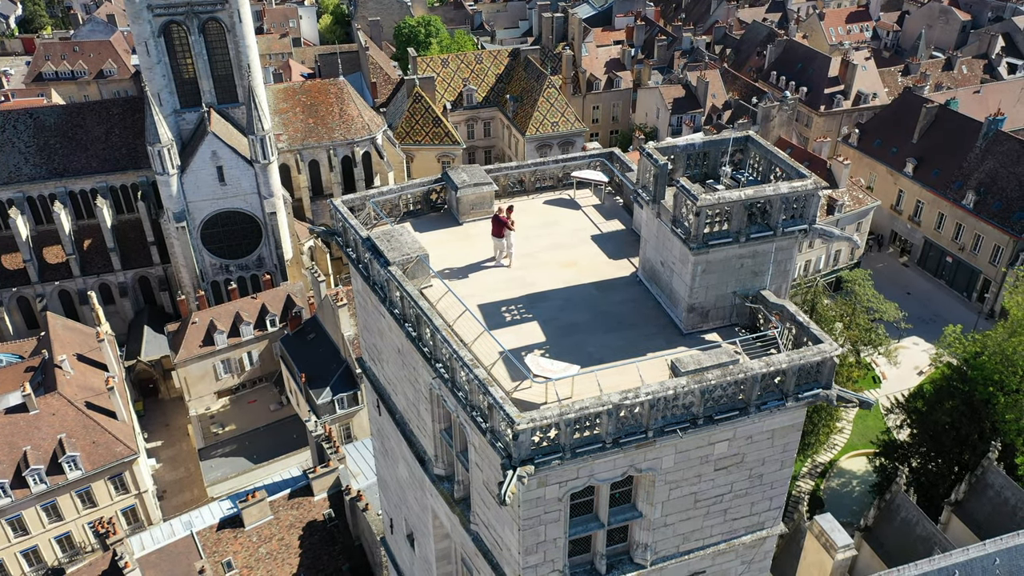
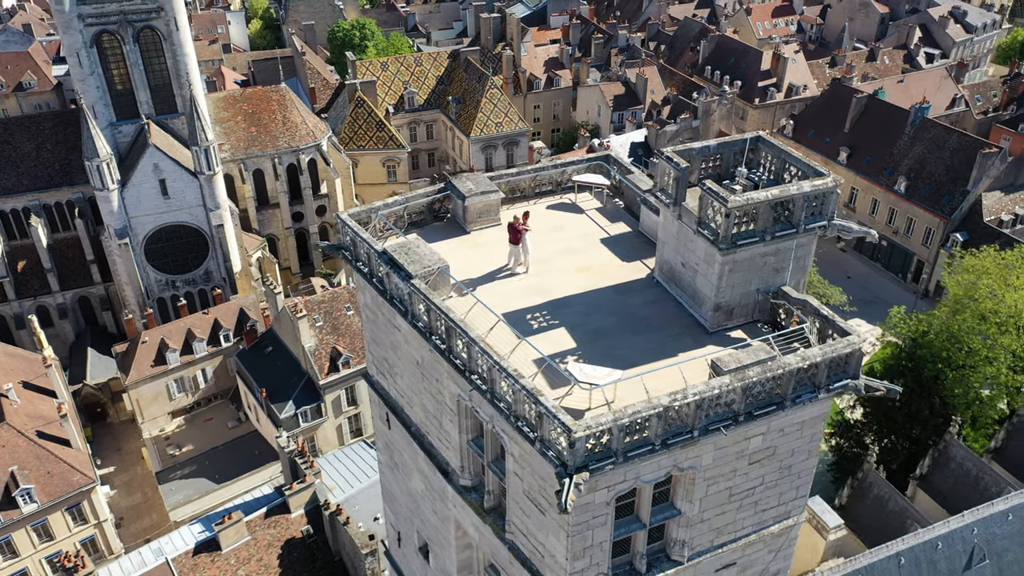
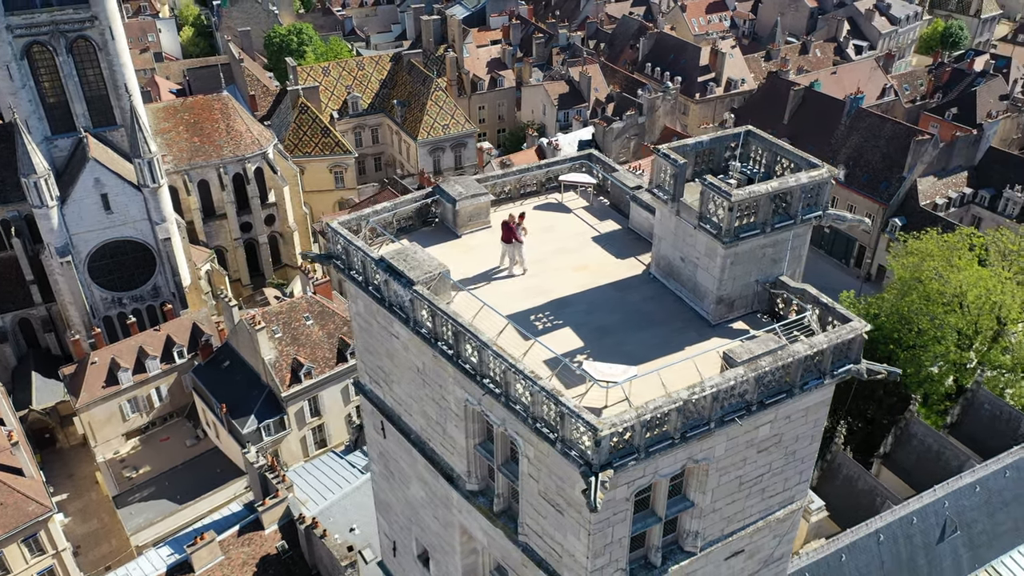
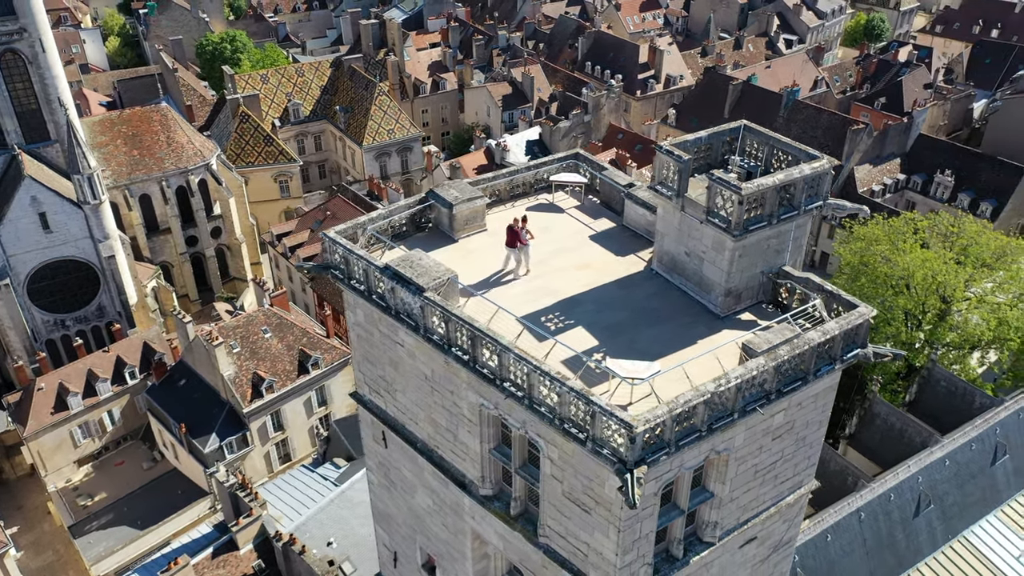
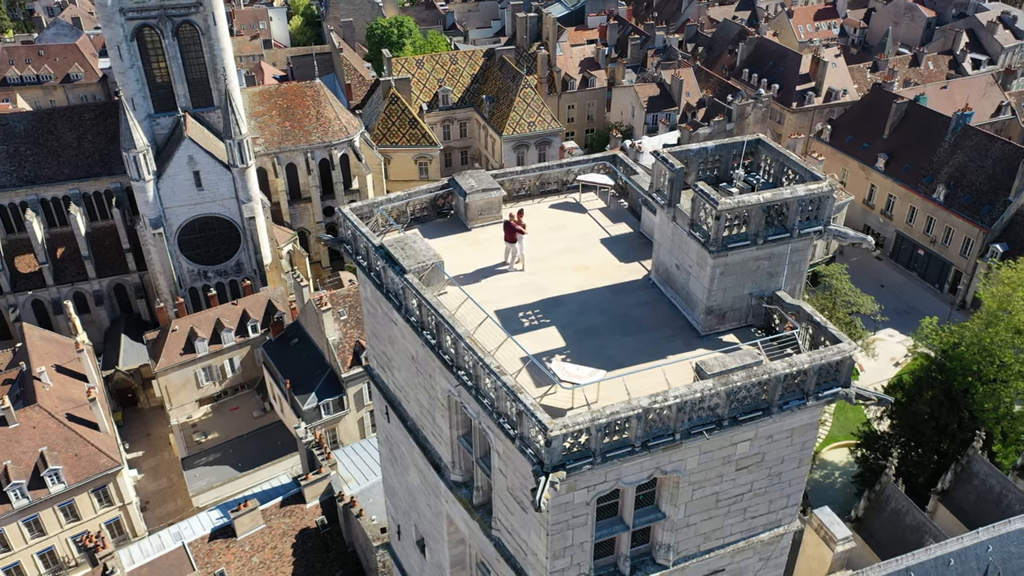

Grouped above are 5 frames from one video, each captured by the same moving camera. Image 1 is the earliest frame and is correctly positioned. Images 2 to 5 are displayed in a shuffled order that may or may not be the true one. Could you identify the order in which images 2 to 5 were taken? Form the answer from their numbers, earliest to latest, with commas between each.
5, 2, 3, 4
